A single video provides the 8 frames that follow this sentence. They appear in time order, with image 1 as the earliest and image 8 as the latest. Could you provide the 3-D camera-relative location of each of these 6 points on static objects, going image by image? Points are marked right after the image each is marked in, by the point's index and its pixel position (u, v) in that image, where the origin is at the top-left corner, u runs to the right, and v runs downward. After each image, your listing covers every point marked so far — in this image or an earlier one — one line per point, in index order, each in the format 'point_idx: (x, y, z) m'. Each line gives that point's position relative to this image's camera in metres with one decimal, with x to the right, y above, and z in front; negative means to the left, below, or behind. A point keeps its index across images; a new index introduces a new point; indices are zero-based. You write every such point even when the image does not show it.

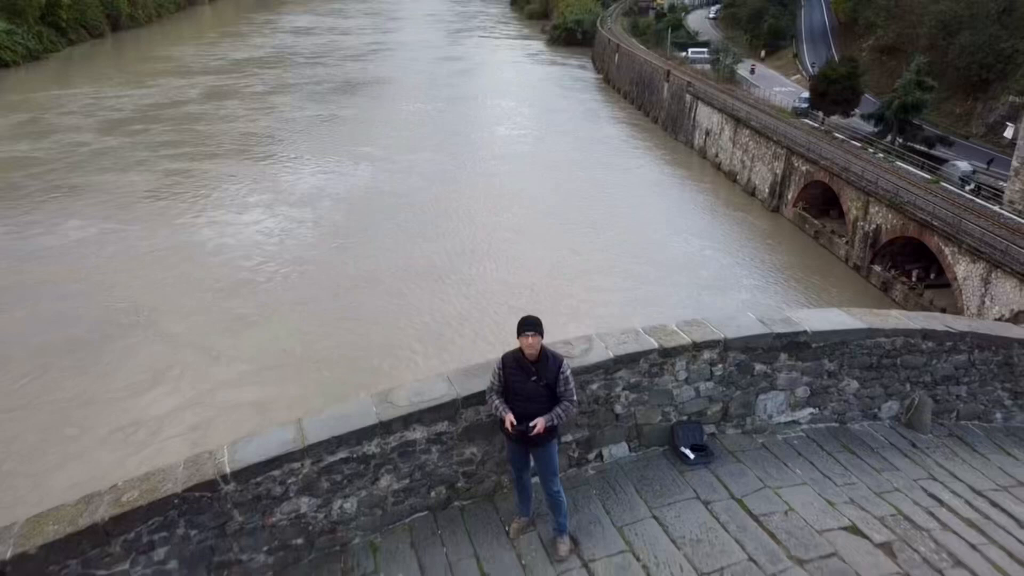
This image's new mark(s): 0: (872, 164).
0: (+5.2, +1.8, +12.8) m
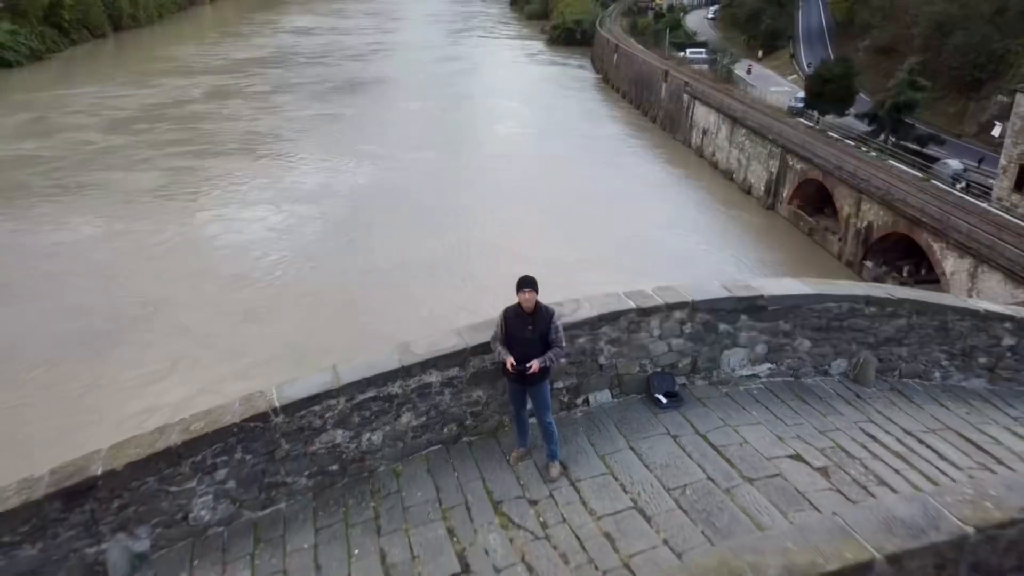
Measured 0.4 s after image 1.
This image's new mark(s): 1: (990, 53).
0: (+5.2, +1.9, +13.1) m
1: (+8.8, +4.3, +16.1) m
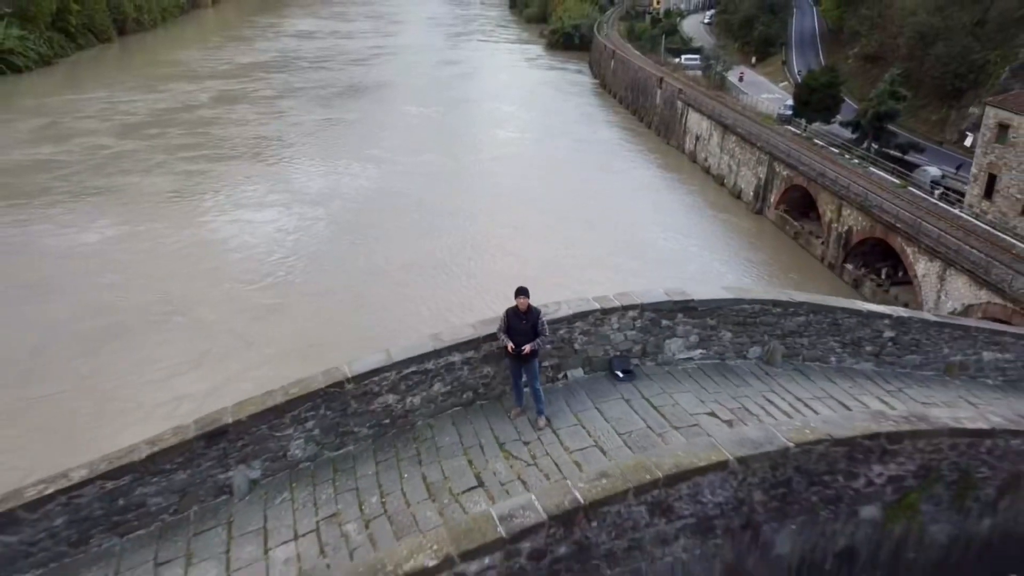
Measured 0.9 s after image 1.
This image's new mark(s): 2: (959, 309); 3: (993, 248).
0: (+5.2, +1.8, +13.7) m
1: (+8.7, +4.3, +16.8) m
2: (+4.9, -0.2, +9.7) m
3: (+5.4, +0.4, +10.0) m
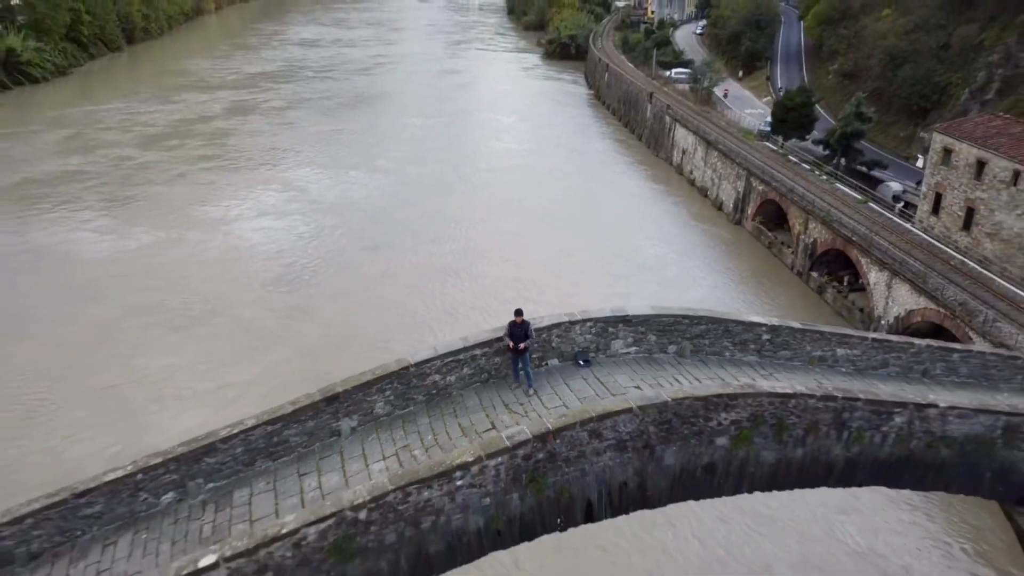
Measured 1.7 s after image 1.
0: (+5.2, +1.8, +15.1) m
1: (+8.7, +4.2, +18.1) m
2: (+4.9, -0.3, +11.1) m
3: (+5.4, +0.3, +11.3) m
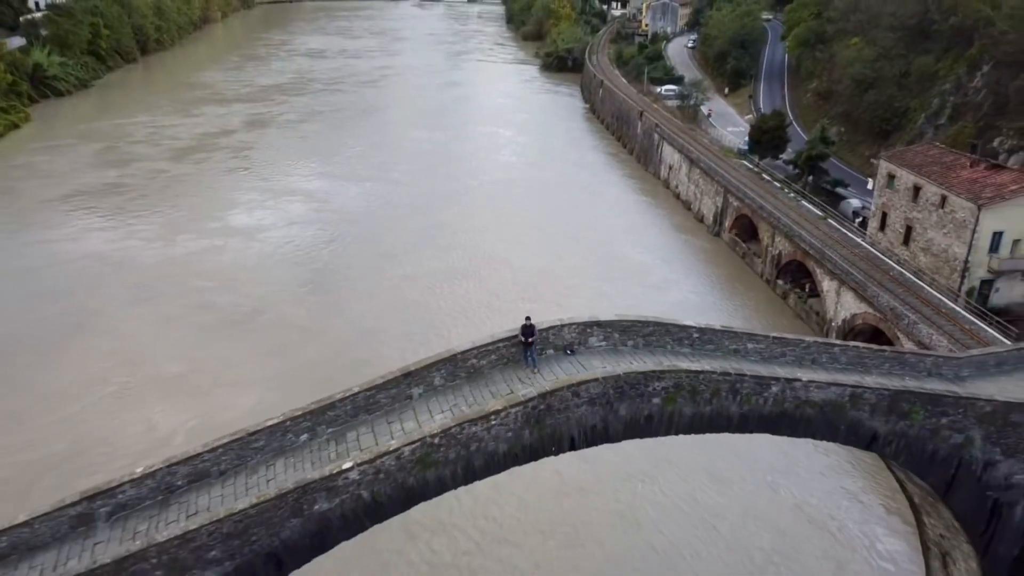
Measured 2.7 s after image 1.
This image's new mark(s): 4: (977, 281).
0: (+5.2, +1.6, +17.0) m
1: (+8.7, +4.1, +20.1) m
2: (+5.0, -0.4, +13.0) m
3: (+5.5, +0.2, +13.2) m
4: (+6.5, +0.1, +12.4) m
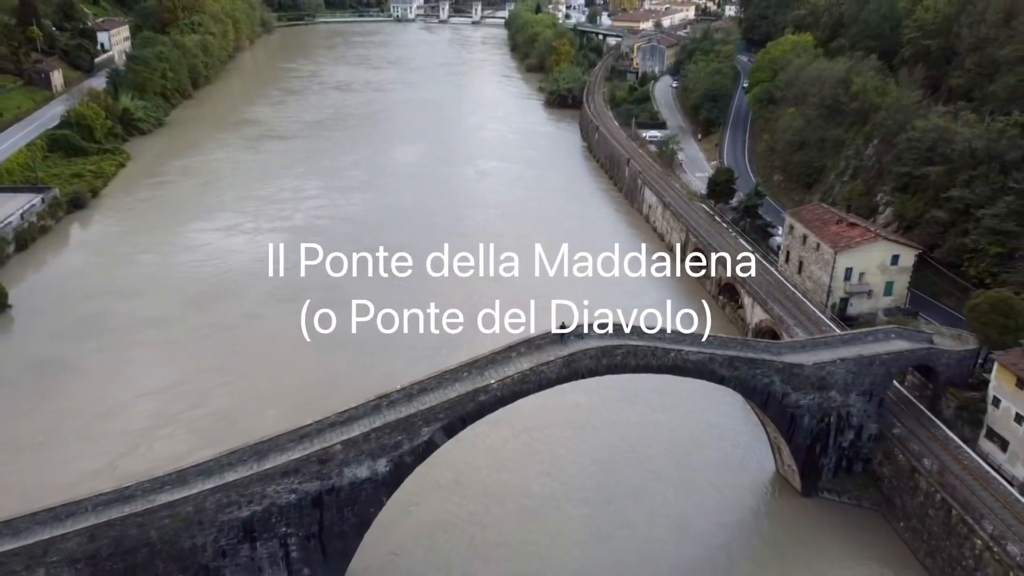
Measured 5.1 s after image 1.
0: (+5.8, +1.3, +23.9) m
1: (+9.3, +3.7, +27.0) m
2: (+5.5, -0.8, +19.9) m
3: (+6.1, -0.1, +20.1) m
4: (+7.1, -0.3, +19.2) m
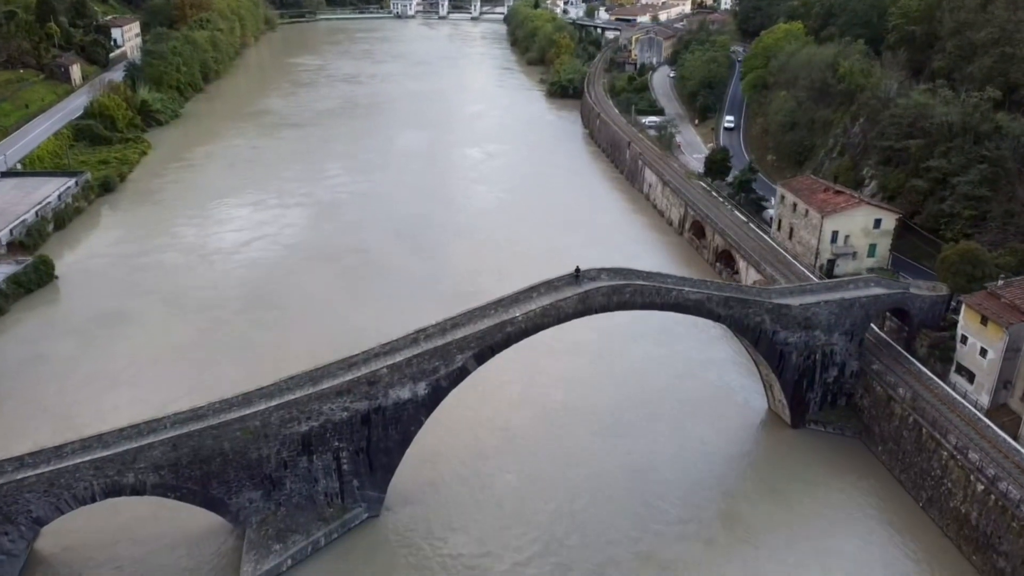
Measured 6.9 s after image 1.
0: (+6.1, +2.2, +25.5) m
1: (+9.6, +4.6, +28.6) m
2: (+5.9, +0.1, +21.5) m
3: (+6.4, +0.8, +21.7) m
4: (+7.4, +0.6, +20.9) m
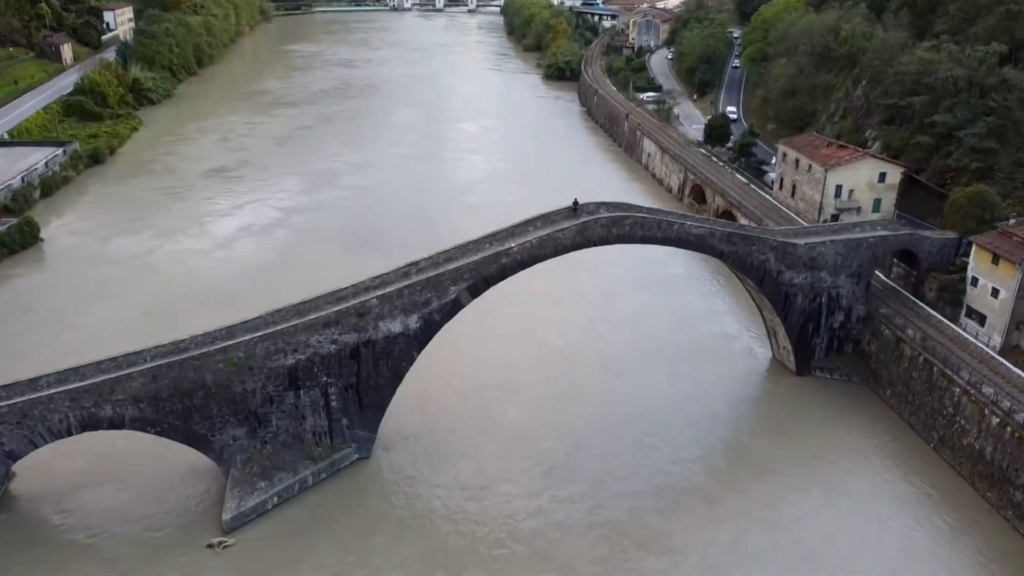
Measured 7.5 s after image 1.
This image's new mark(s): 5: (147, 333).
0: (+6.0, +3.2, +25.0) m
1: (+9.4, +5.7, +28.1) m
2: (+5.8, +1.1, +21.0) m
3: (+6.3, +1.8, +21.2) m
4: (+7.3, +1.7, +20.4) m
5: (-7.5, -0.8, +18.1) m
